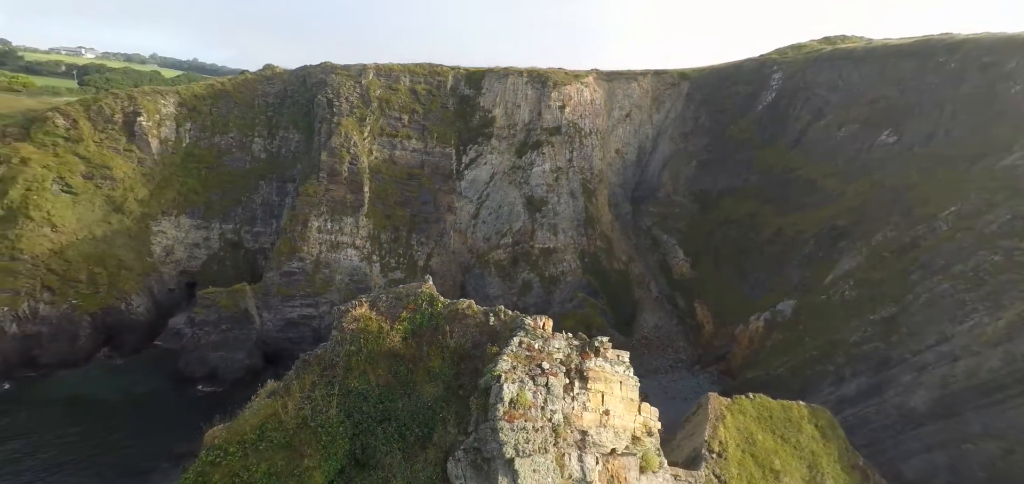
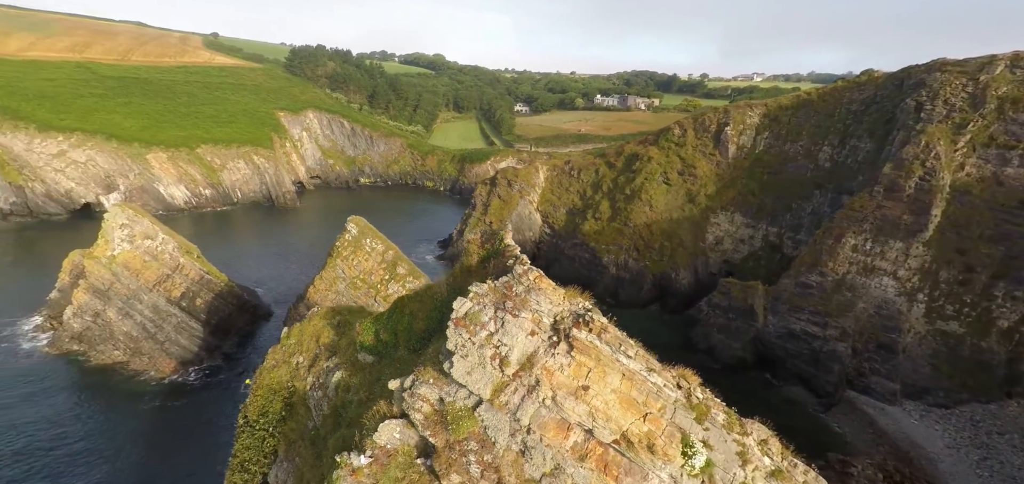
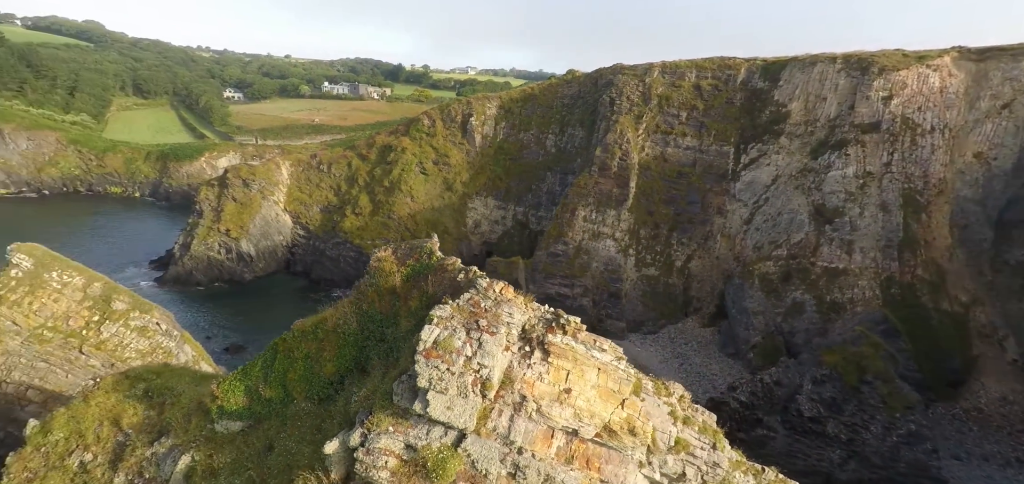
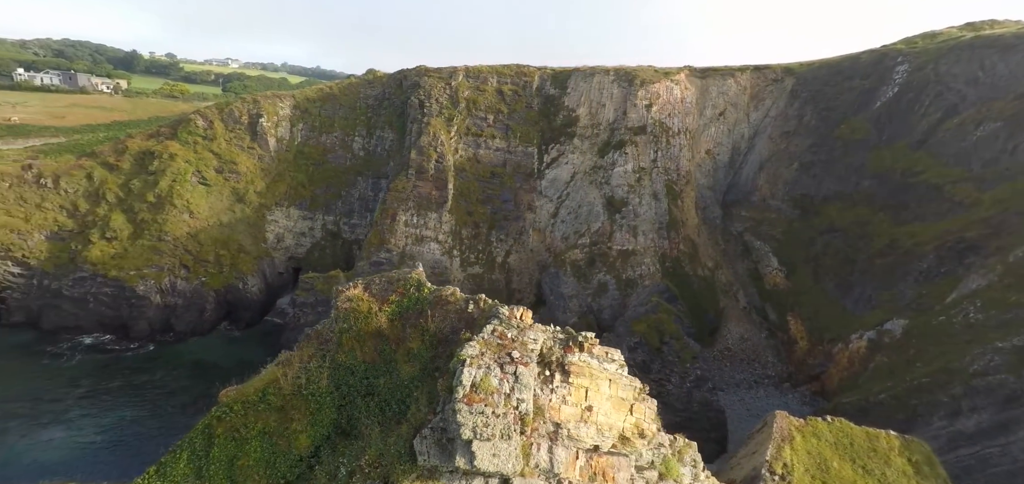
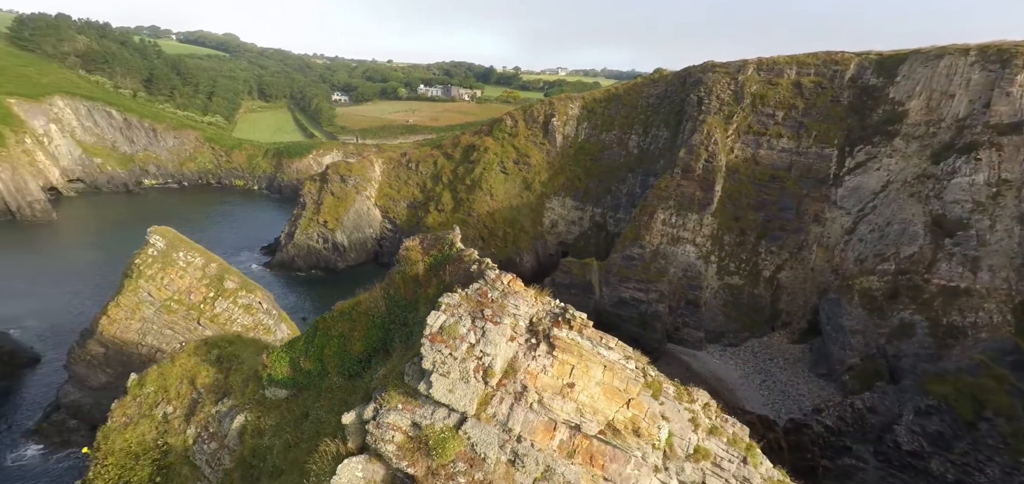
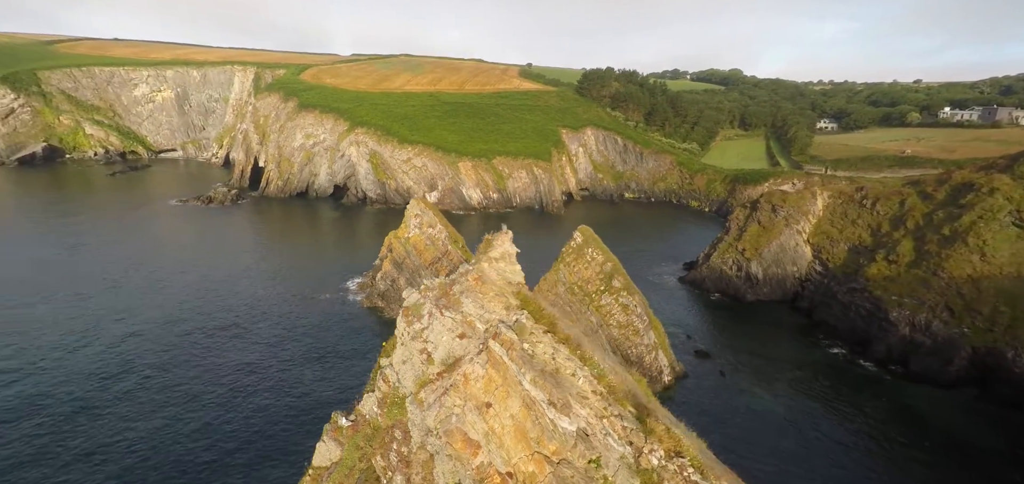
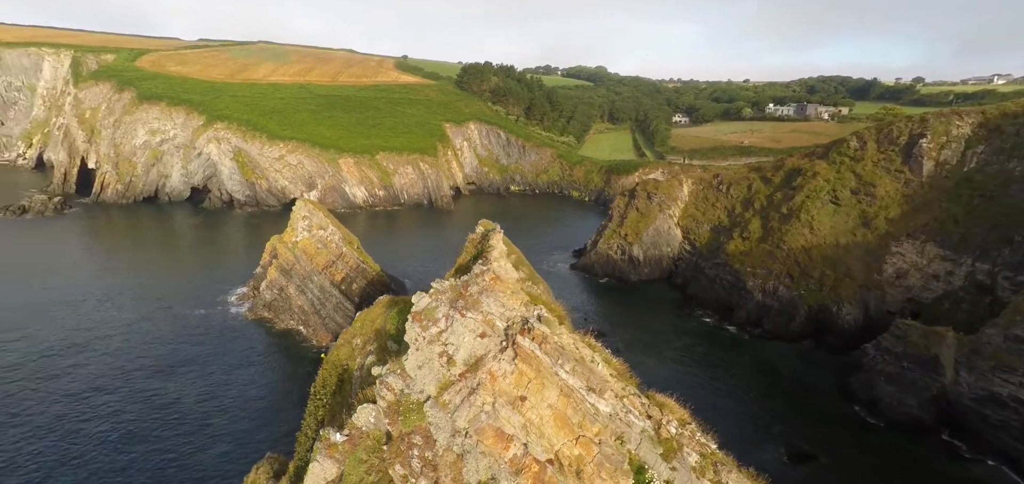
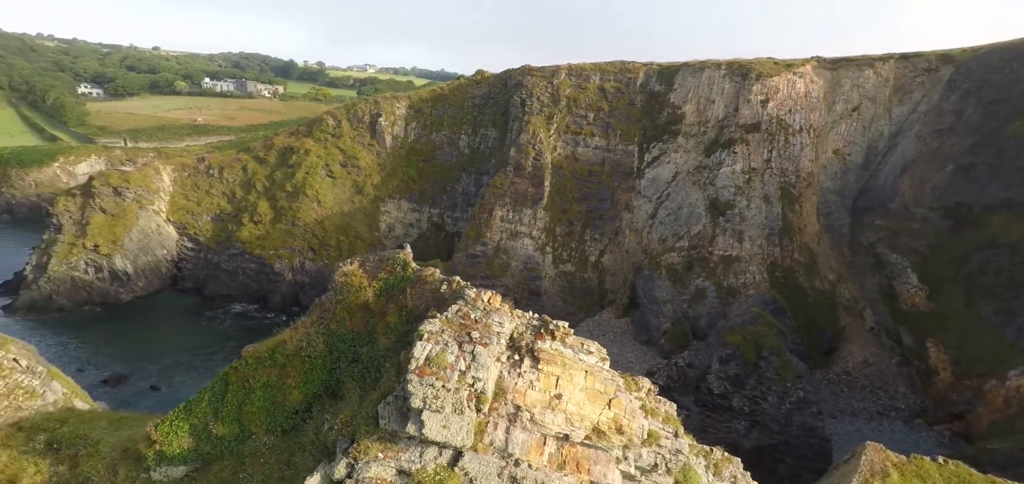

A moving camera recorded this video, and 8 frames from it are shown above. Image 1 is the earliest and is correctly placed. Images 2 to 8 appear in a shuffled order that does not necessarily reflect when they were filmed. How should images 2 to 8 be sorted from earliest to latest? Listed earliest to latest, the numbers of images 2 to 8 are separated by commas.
4, 8, 3, 5, 2, 7, 6
